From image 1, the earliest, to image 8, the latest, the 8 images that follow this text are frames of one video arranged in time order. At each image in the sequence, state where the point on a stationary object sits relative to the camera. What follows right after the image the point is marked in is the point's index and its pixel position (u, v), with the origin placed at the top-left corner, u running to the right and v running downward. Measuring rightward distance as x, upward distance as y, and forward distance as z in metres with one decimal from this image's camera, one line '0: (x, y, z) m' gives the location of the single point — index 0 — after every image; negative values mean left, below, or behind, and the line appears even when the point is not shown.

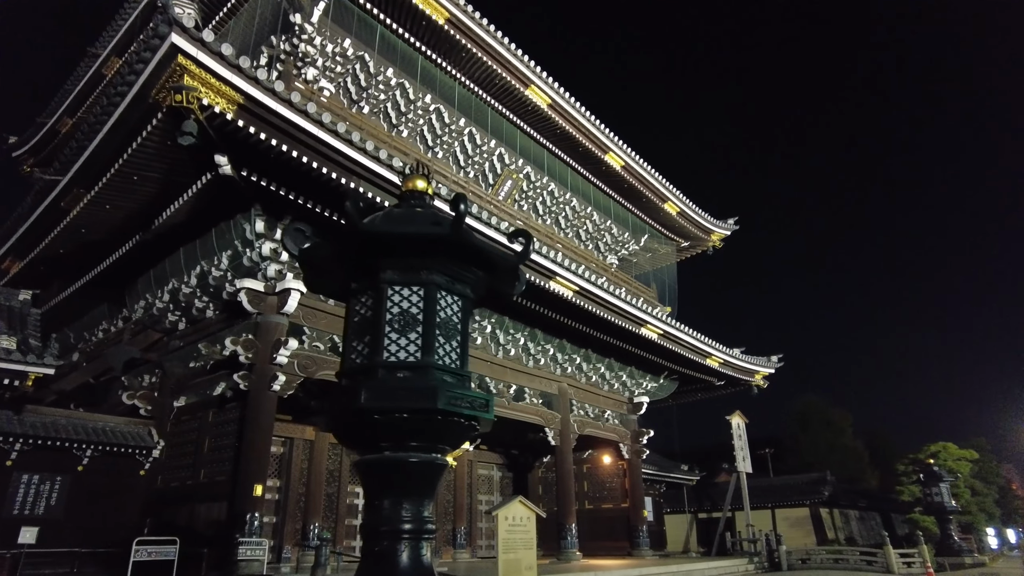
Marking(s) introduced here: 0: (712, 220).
0: (+5.3, +1.8, +15.5) m
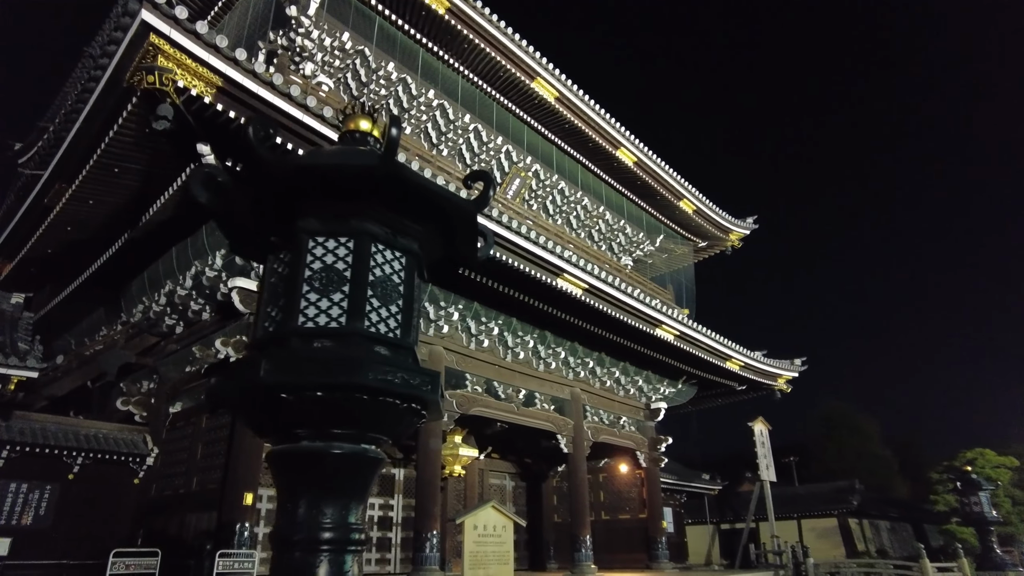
0: (+5.5, +1.8, +14.9) m
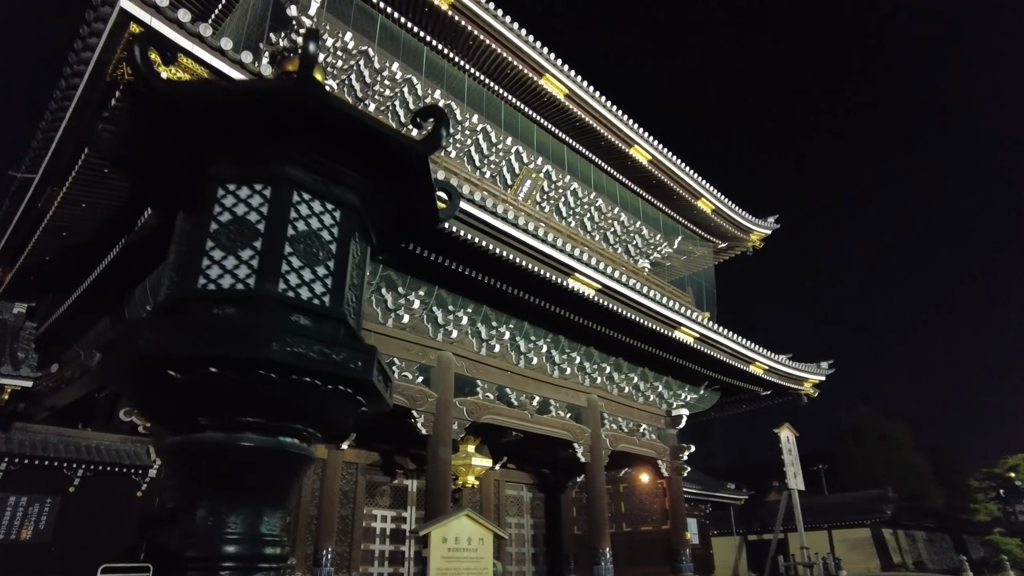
0: (+5.9, +1.7, +14.5) m
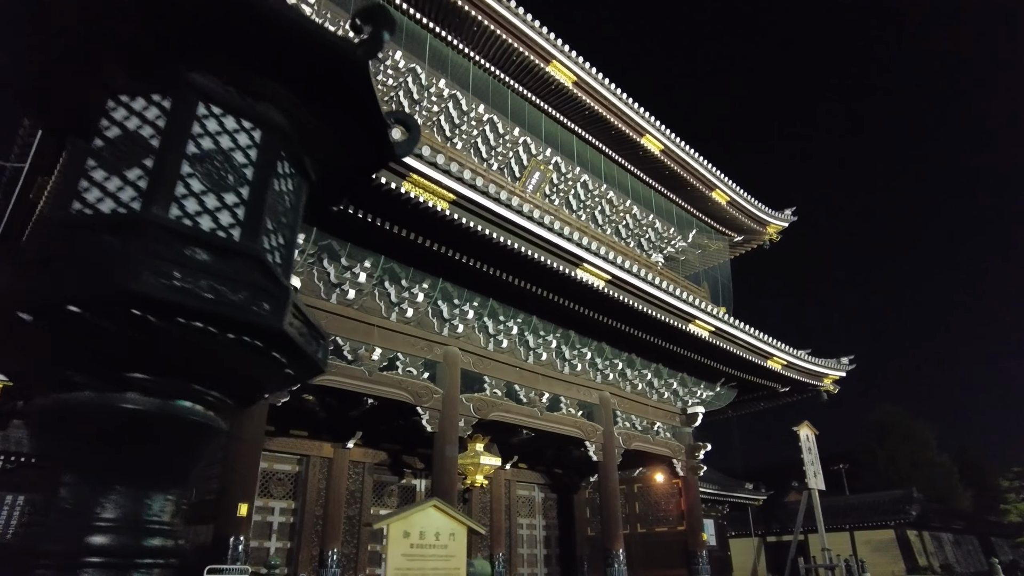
0: (+6.1, +1.9, +14.1) m
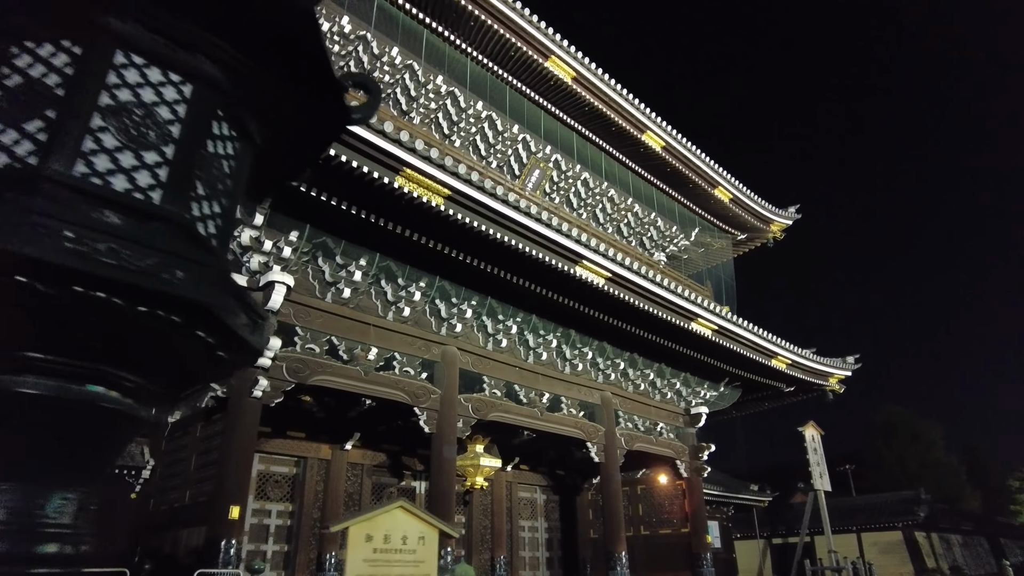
0: (+6.1, +1.9, +13.9) m
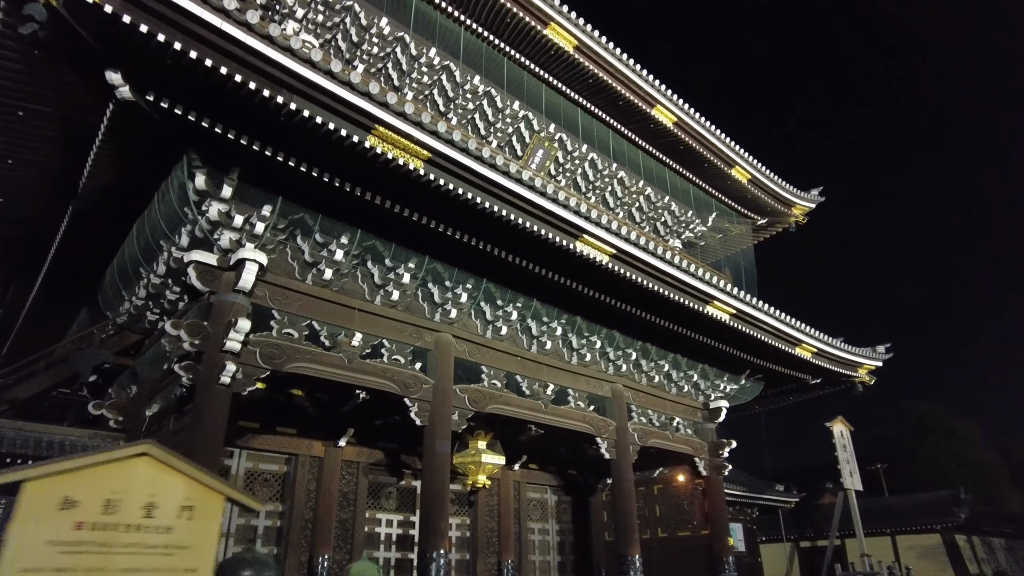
0: (+6.2, +2.2, +13.1) m
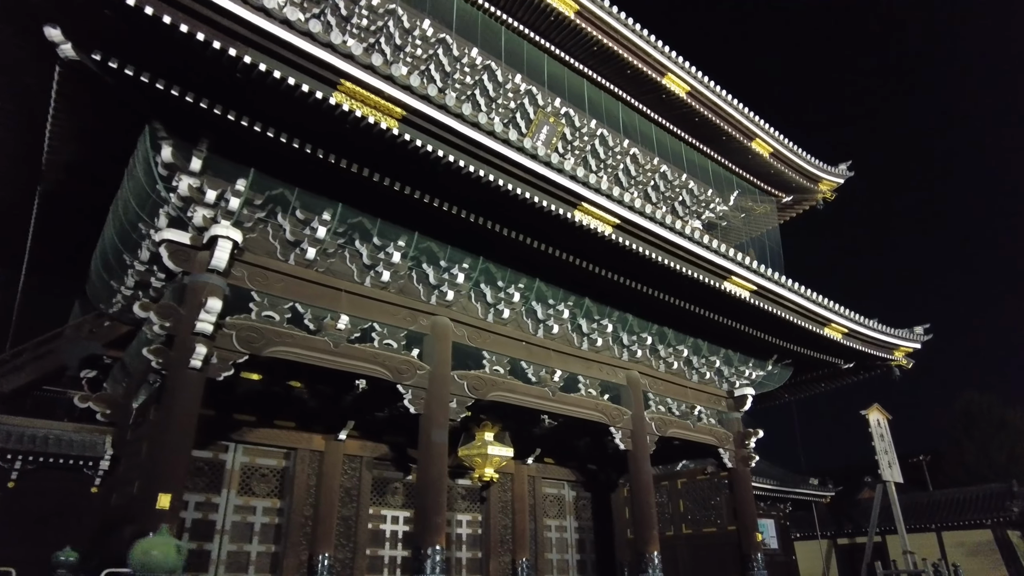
0: (+6.4, +2.6, +12.3) m
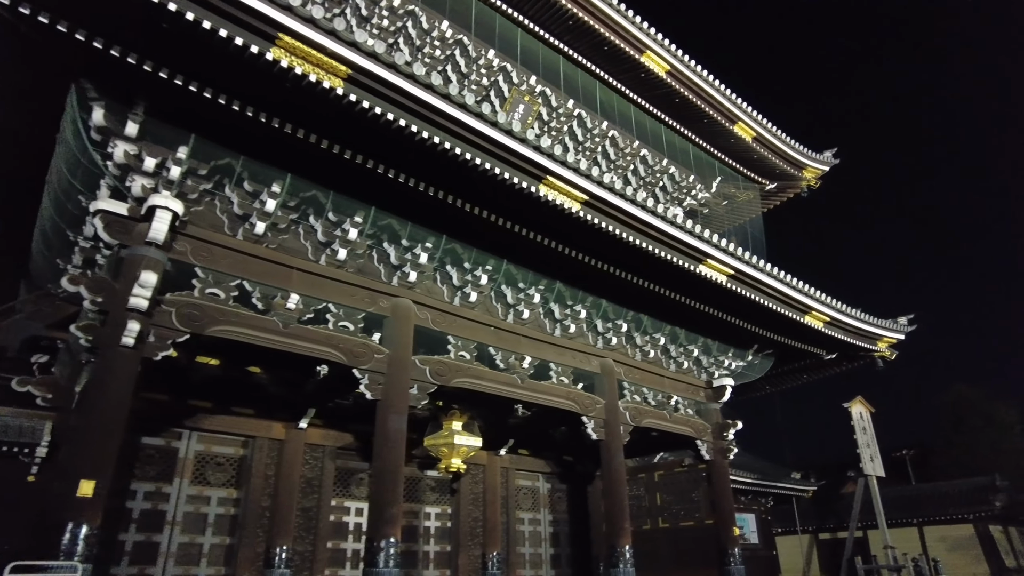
0: (+6.0, +2.8, +12.1) m
